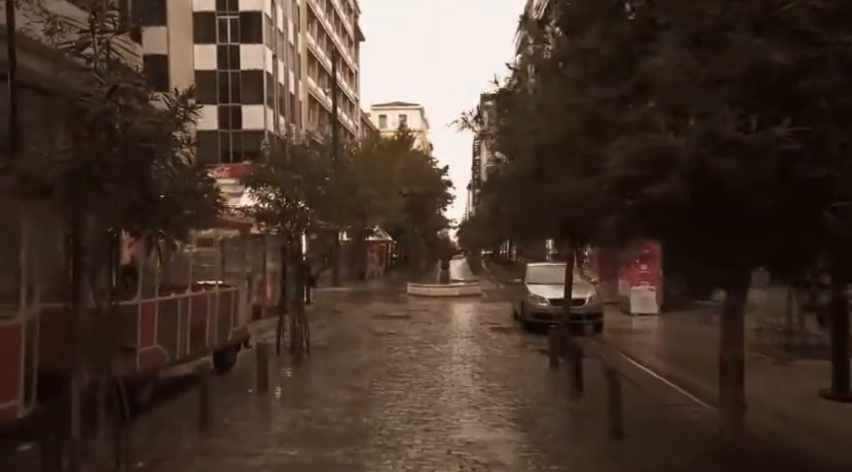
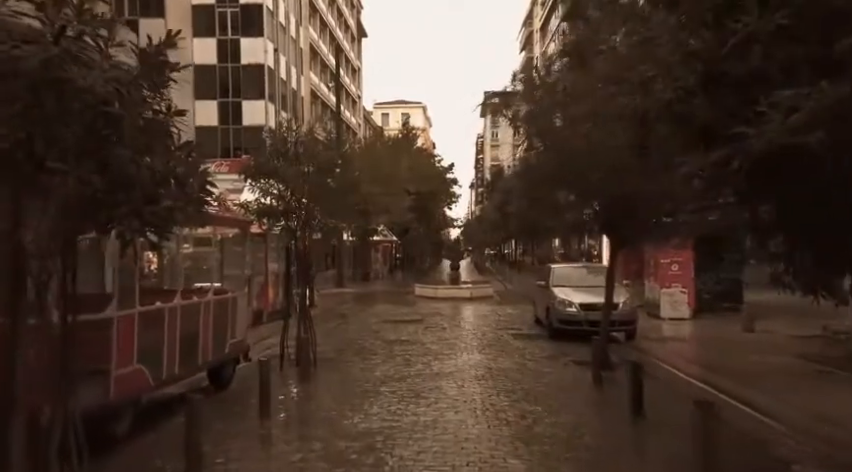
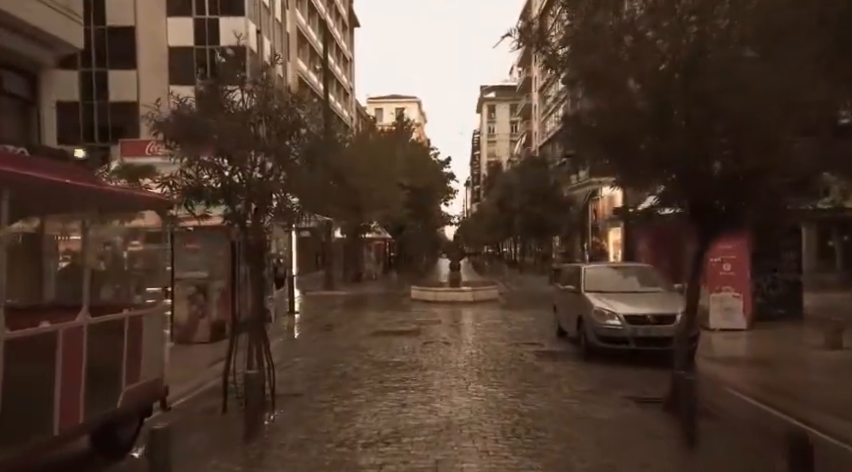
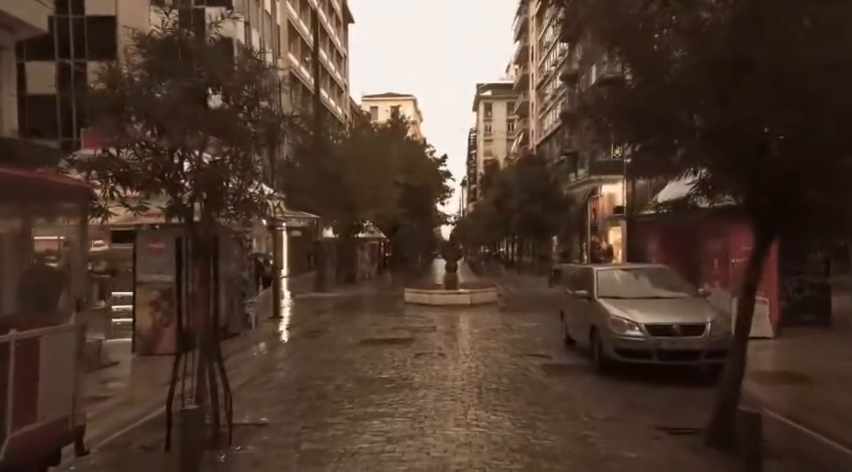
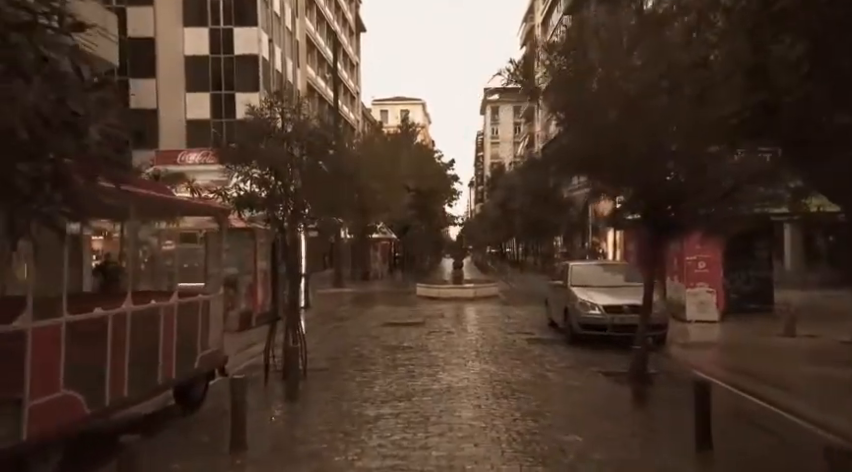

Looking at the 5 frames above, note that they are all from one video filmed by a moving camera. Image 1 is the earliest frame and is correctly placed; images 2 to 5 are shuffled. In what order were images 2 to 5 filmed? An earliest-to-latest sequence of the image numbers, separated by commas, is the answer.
2, 5, 3, 4
